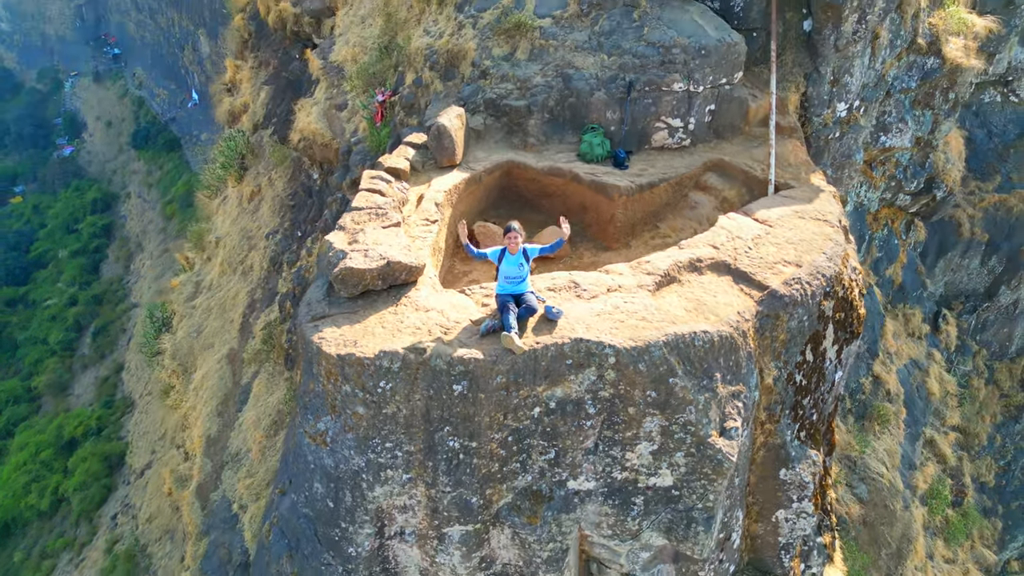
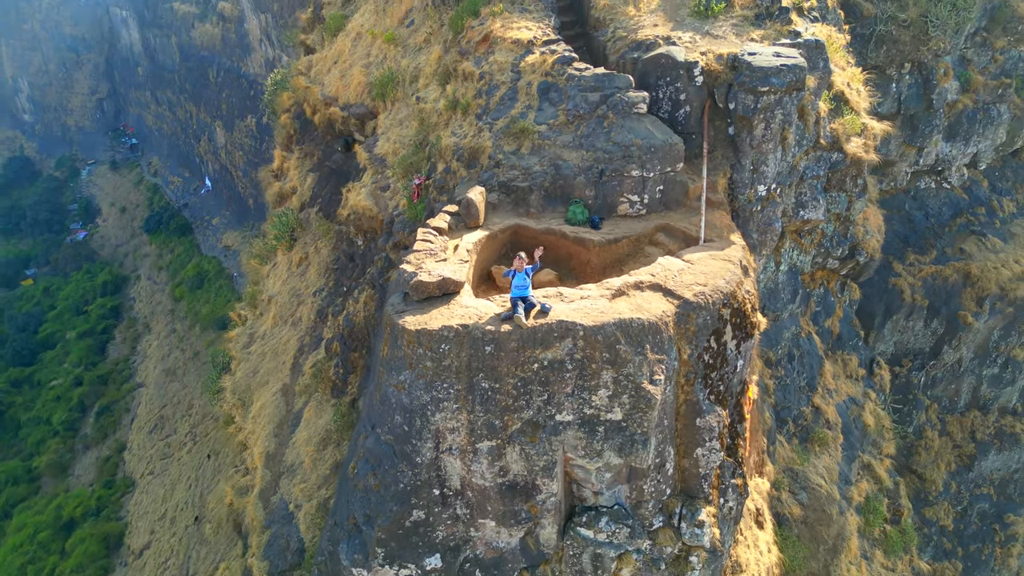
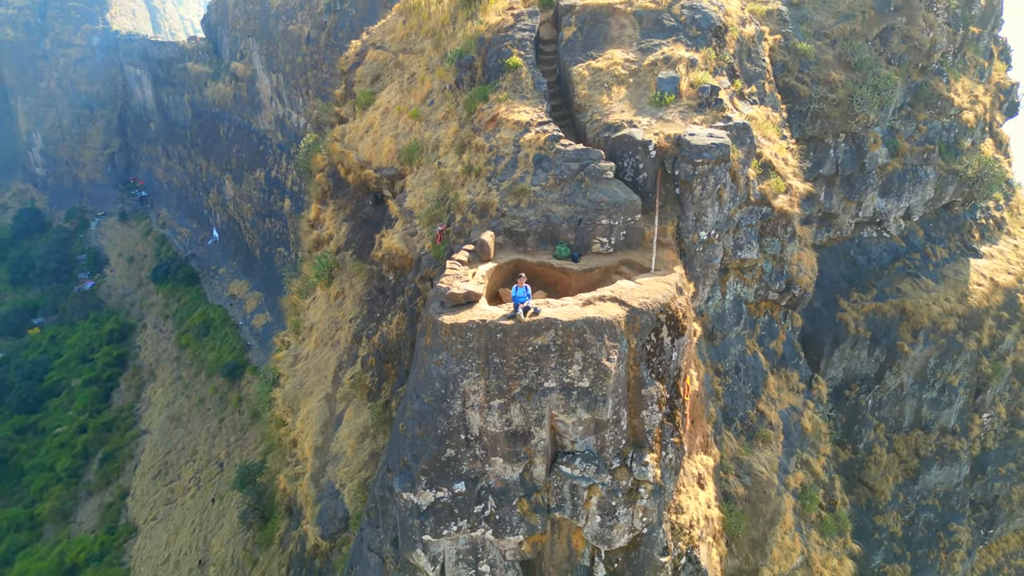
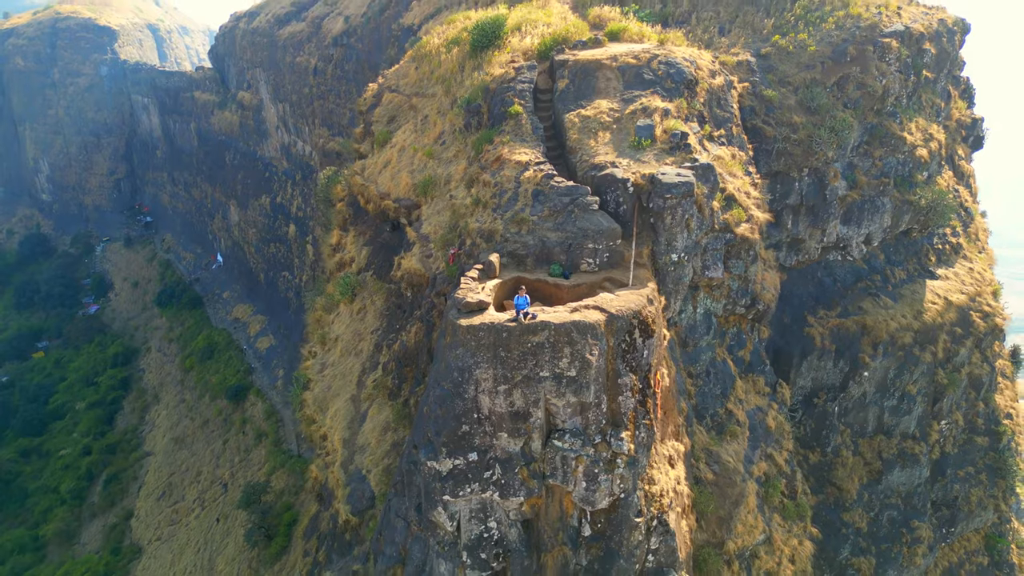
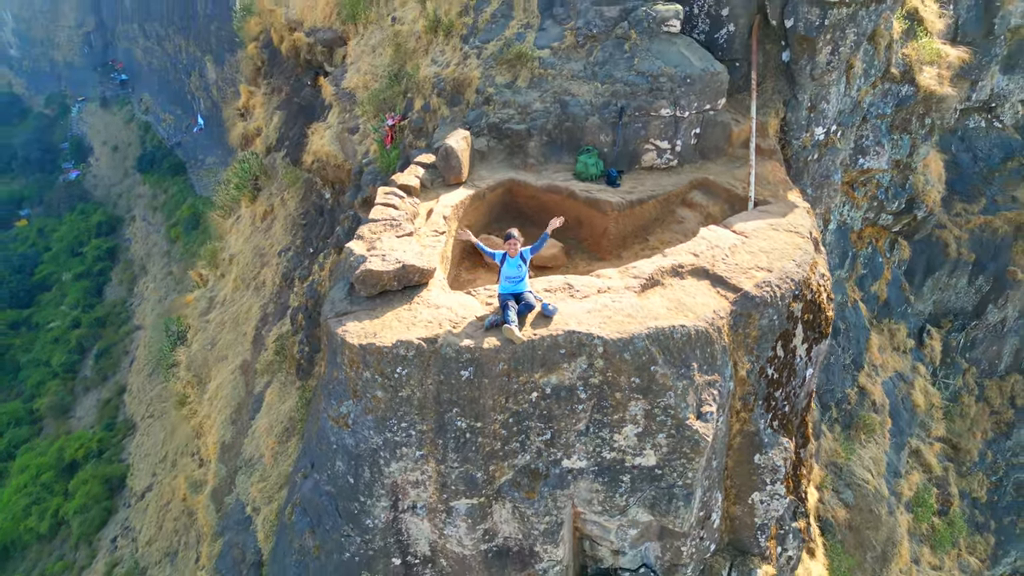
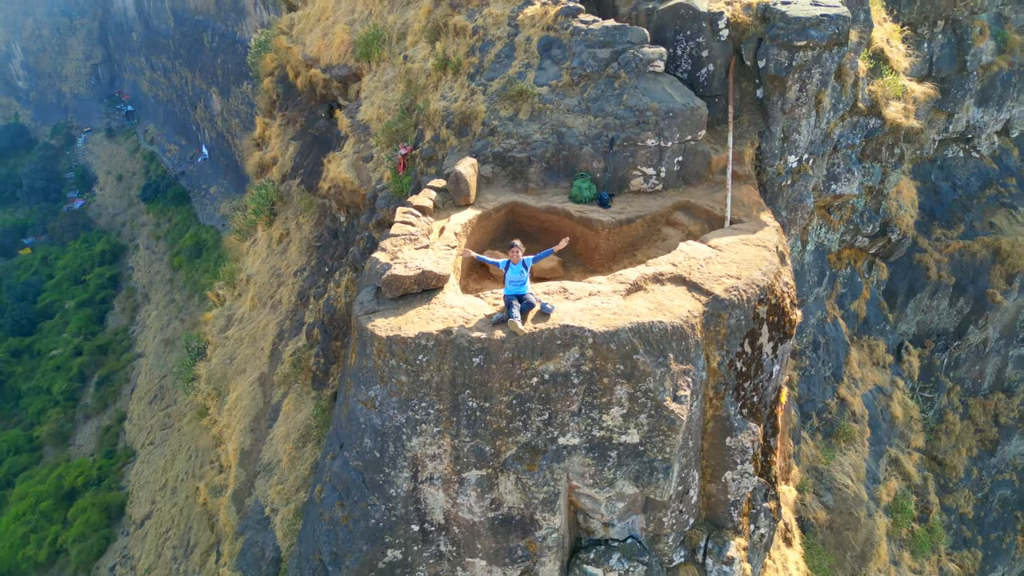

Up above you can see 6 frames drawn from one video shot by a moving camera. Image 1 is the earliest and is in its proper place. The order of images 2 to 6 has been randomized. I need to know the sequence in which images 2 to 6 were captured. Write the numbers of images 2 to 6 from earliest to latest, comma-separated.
5, 6, 2, 3, 4
